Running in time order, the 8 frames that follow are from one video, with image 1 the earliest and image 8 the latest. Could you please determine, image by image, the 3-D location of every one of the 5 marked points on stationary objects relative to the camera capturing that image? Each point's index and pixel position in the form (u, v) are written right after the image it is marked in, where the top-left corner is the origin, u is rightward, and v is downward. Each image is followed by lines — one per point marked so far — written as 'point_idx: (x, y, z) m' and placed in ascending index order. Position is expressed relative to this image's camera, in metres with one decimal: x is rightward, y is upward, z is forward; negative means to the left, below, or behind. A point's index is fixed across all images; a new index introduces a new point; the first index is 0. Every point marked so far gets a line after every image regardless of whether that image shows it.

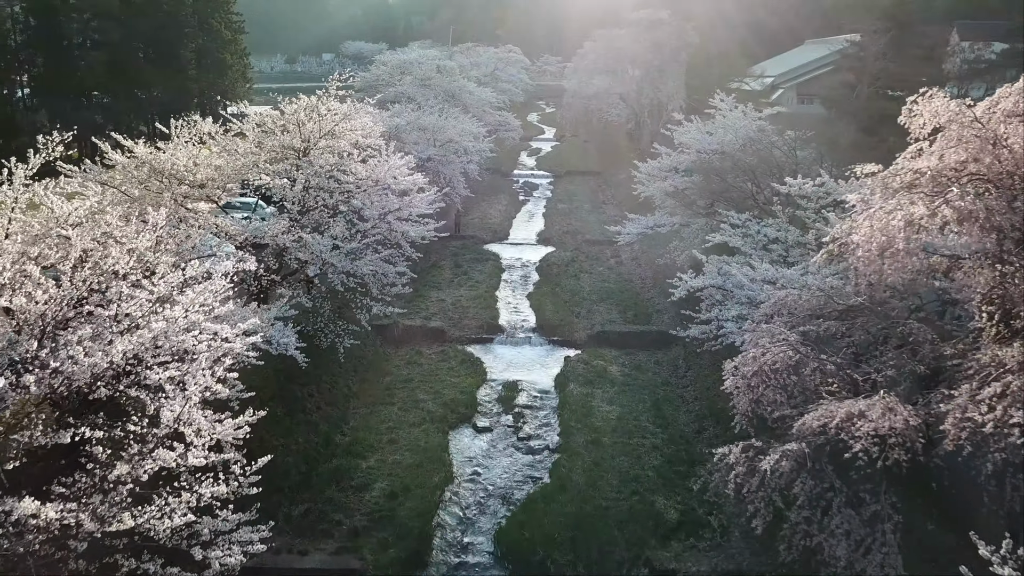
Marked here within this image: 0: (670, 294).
0: (+4.0, -0.2, +19.4) m
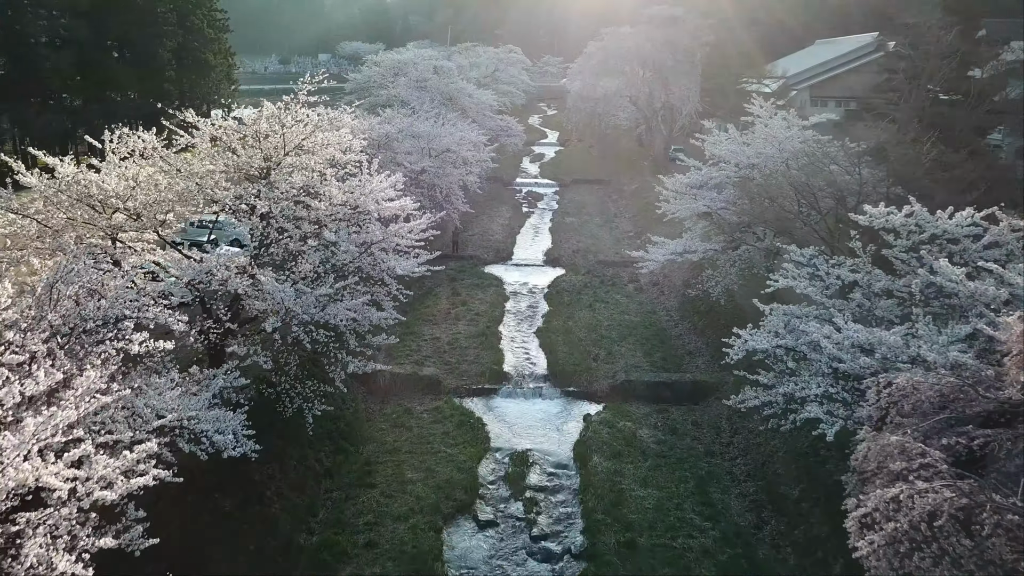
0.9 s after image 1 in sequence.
0: (+4.1, -1.0, +16.7) m
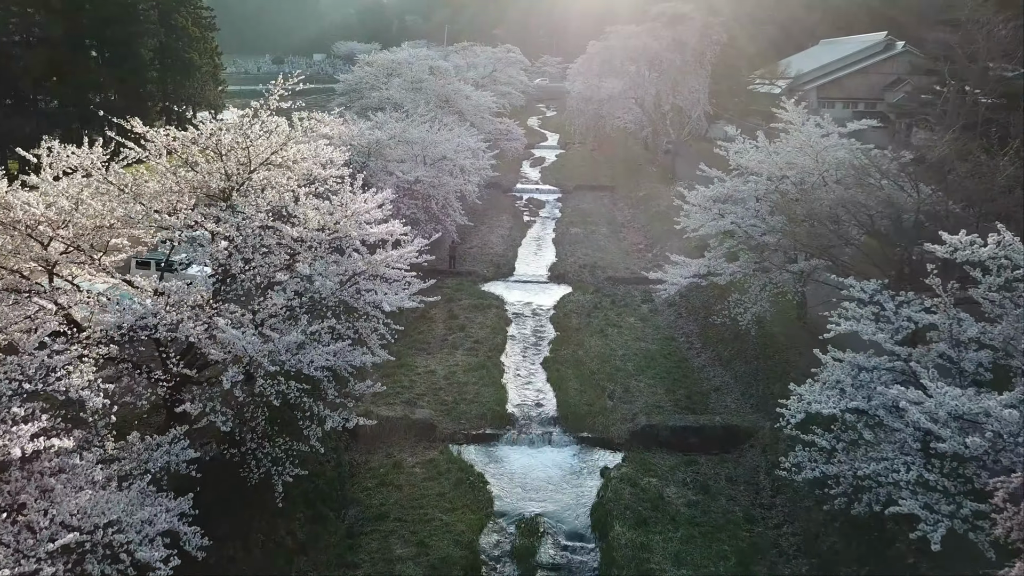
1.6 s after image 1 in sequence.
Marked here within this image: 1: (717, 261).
0: (+4.2, -1.5, +14.9) m
1: (+4.1, +0.5, +15.3) m
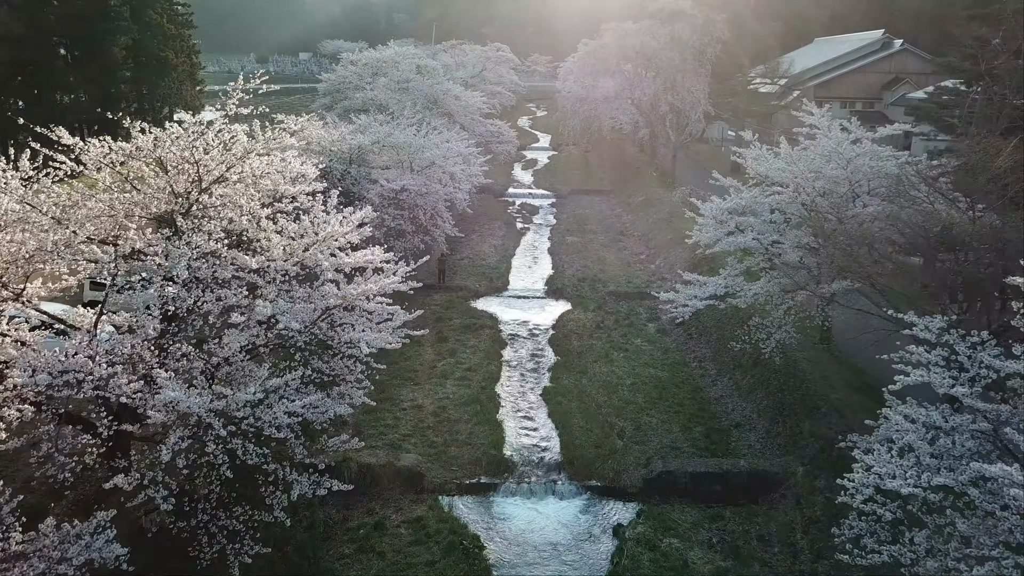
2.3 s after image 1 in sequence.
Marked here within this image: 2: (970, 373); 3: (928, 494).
0: (+4.2, -1.9, +13.5) m
1: (+4.0, +0.1, +13.8) m
2: (+4.6, -0.8, +7.6) m
3: (+3.5, -1.7, +6.5) m
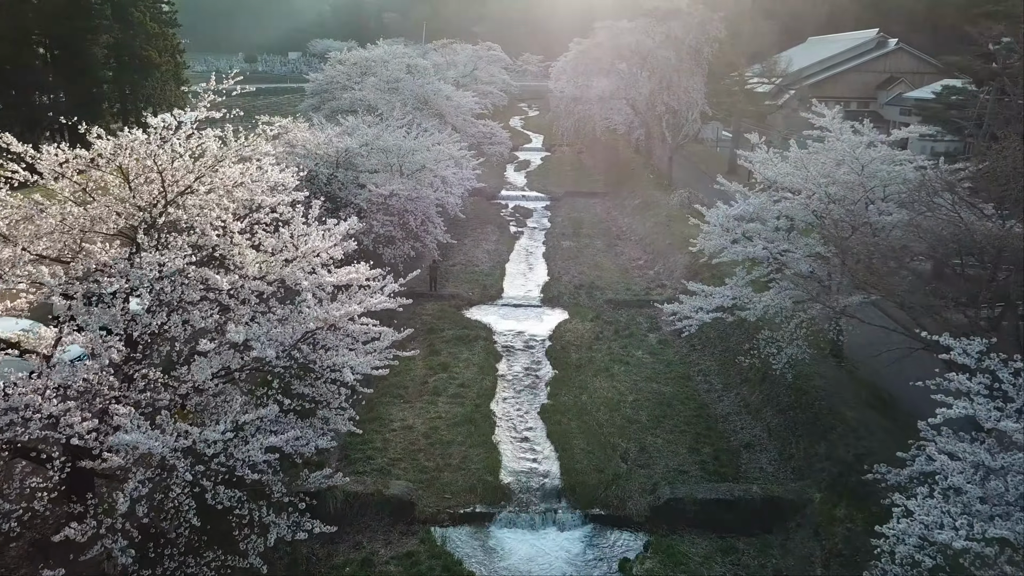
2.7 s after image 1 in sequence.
0: (+4.1, -2.1, +12.8) m
1: (+3.9, -0.1, +13.1) m
2: (+4.6, -1.0, +6.9) m
3: (+3.5, -1.9, +5.7) m
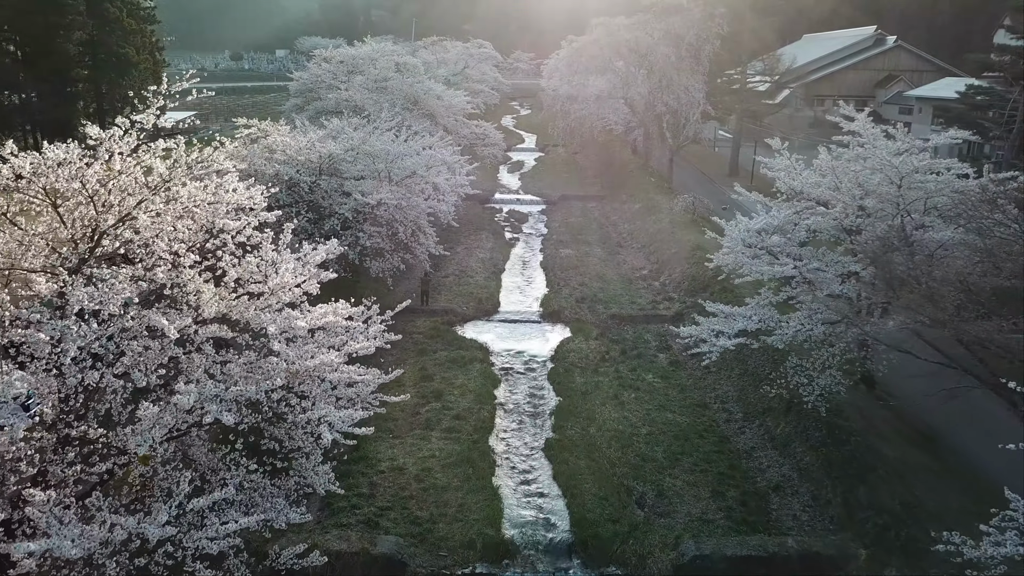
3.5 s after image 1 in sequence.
0: (+4.1, -2.4, +11.5) m
1: (+4.0, -0.4, +11.9) m
2: (+4.6, -1.4, +5.7) m
3: (+3.6, -2.3, +4.5) m
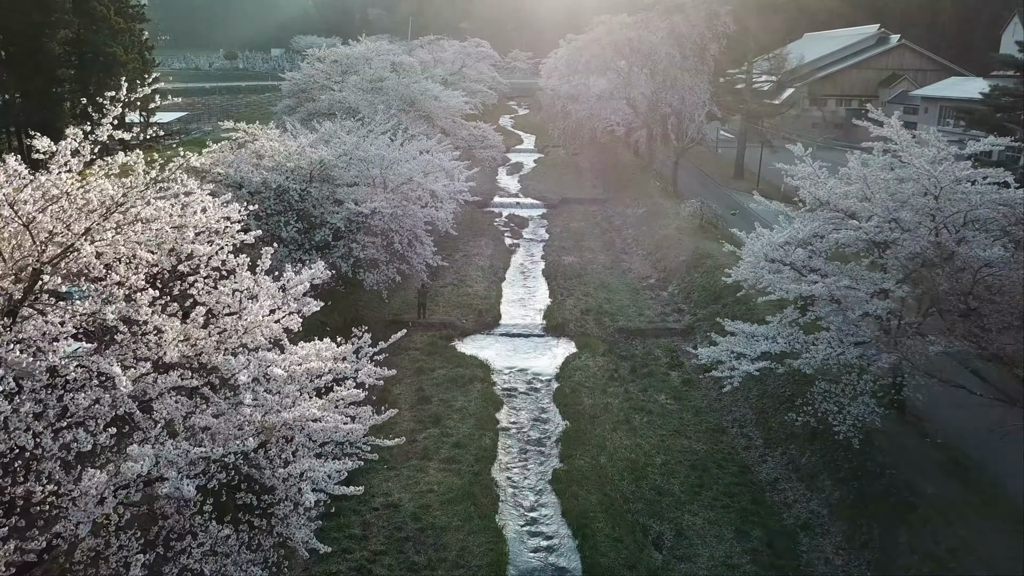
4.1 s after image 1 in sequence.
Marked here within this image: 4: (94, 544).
0: (+4.2, -2.7, +10.6) m
1: (+4.0, -0.7, +11.0) m
2: (+4.7, -1.7, +4.8) m
3: (+3.7, -2.6, +3.6) m
4: (-3.0, -1.8, +5.5) m
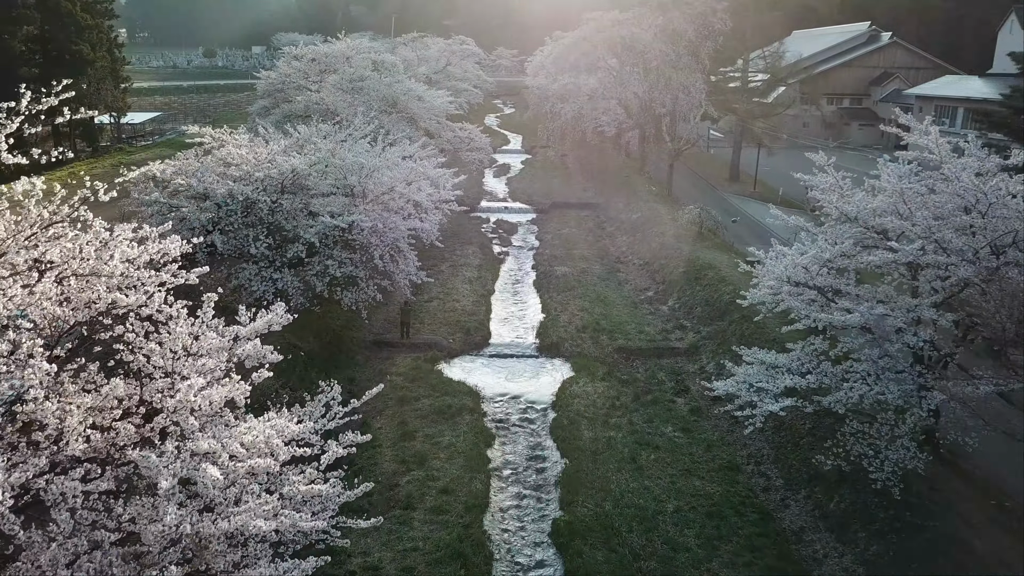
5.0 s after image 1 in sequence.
0: (+4.1, -3.0, +9.5) m
1: (+3.9, -1.0, +9.8) m
2: (+4.8, -2.0, +3.6) m
3: (+3.8, -2.9, +2.5) m
4: (-3.0, -2.2, +4.2) m
